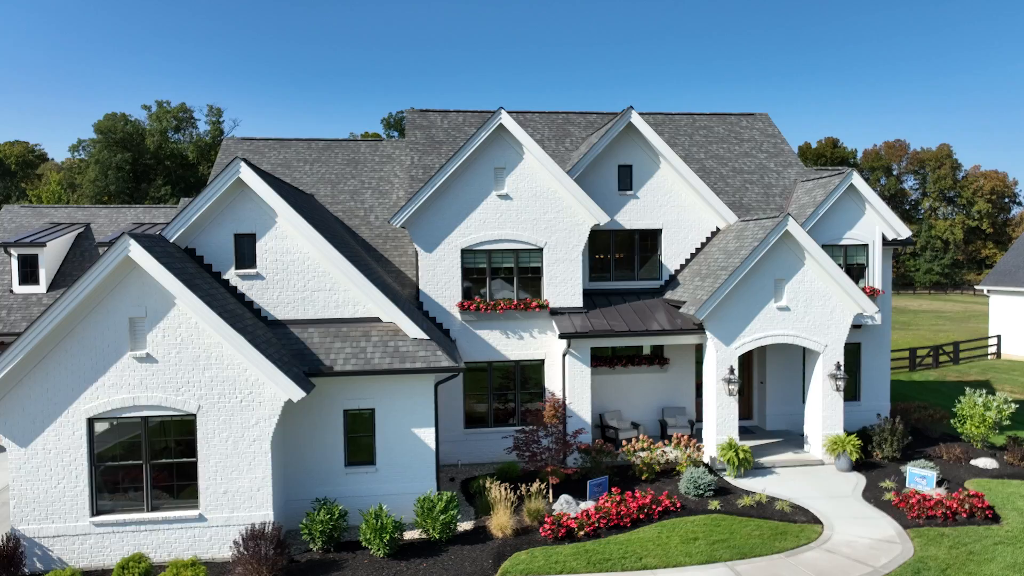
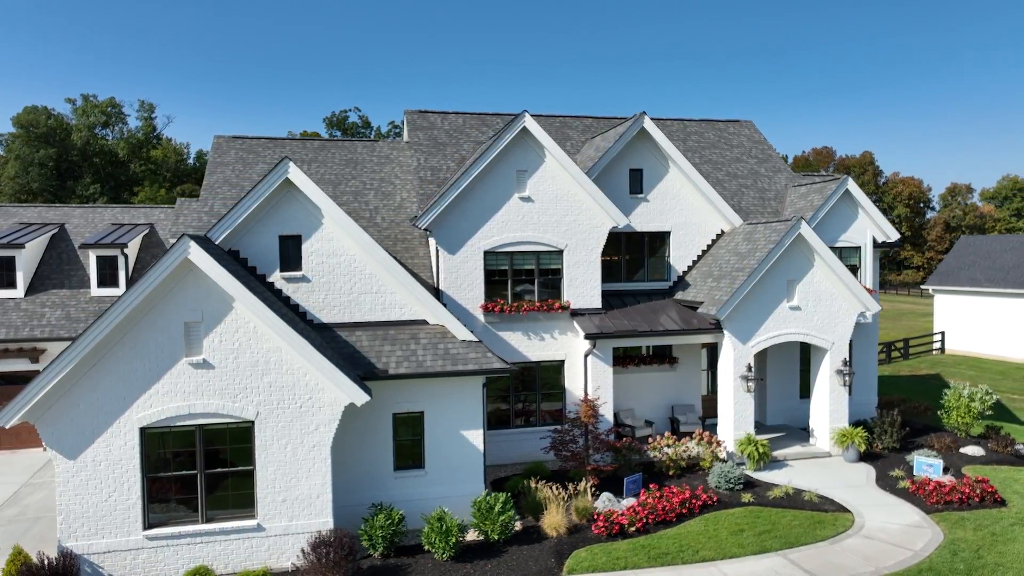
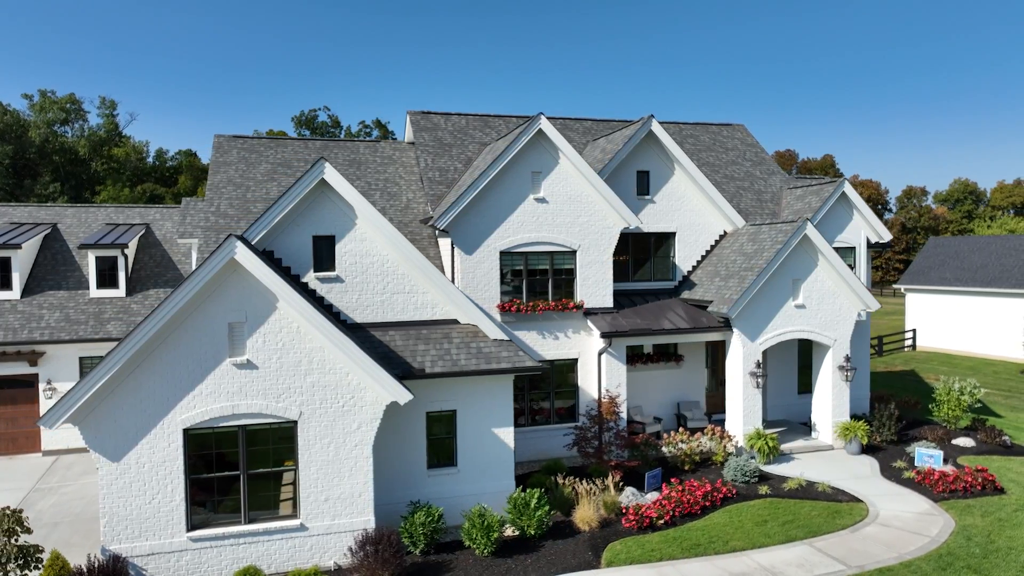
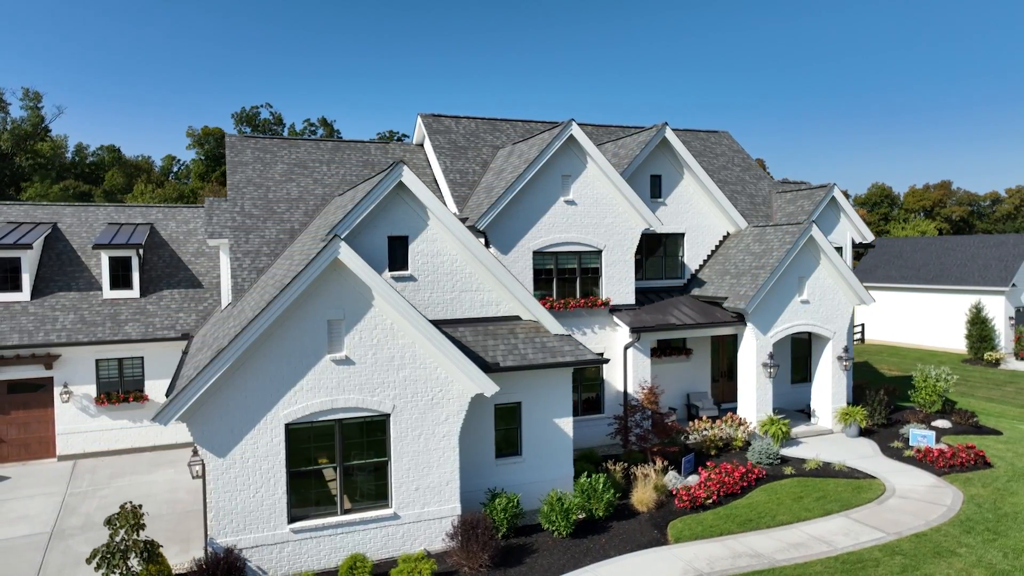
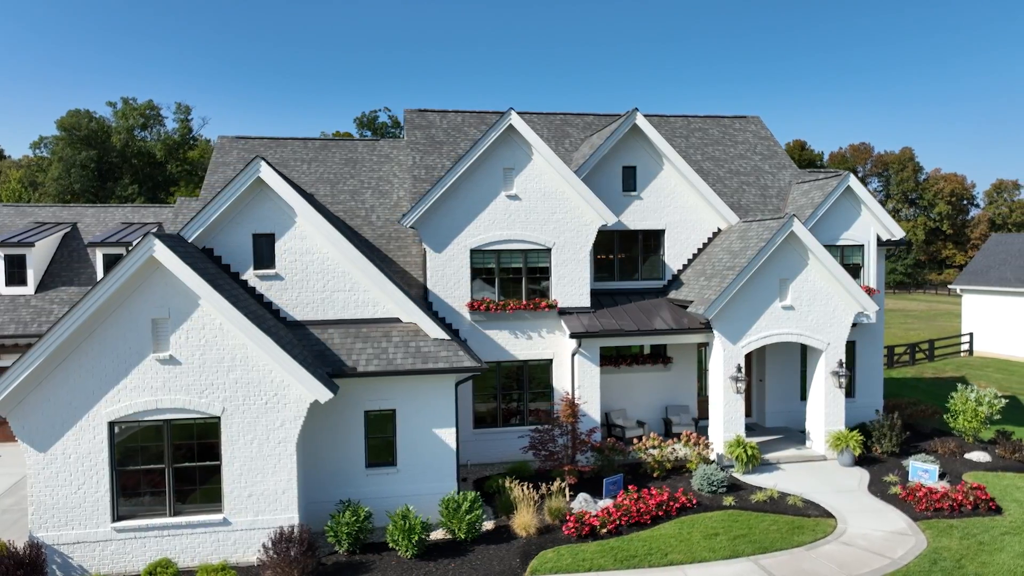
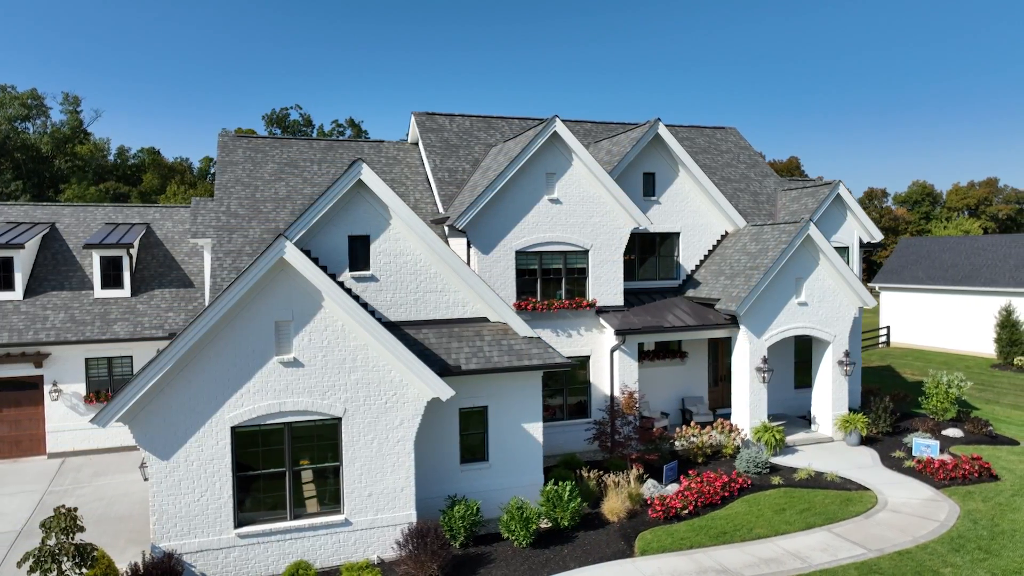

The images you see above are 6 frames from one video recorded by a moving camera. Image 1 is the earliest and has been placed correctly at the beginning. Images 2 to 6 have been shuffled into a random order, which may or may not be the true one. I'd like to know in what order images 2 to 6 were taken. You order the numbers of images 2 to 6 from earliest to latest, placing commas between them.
5, 2, 3, 6, 4
